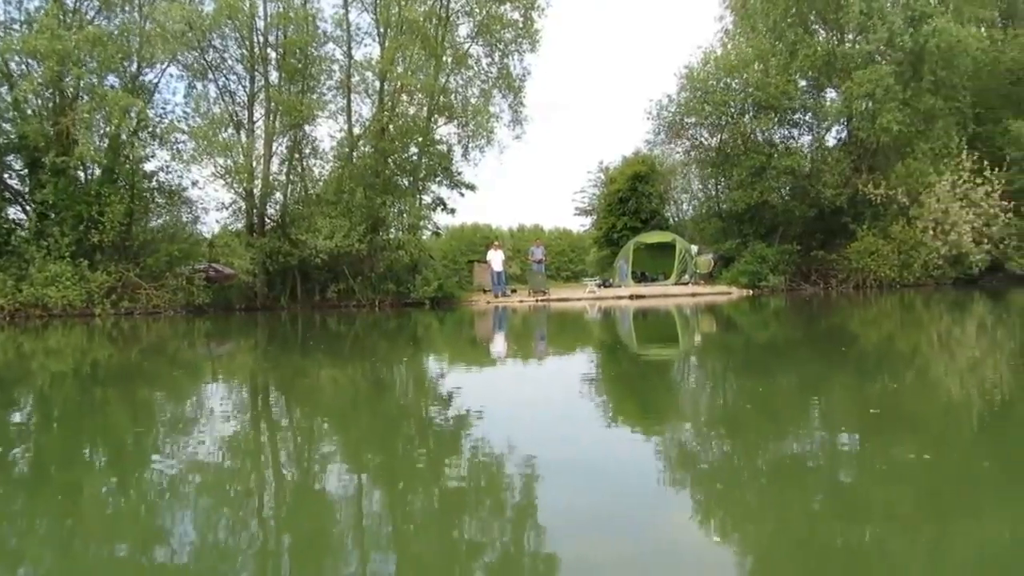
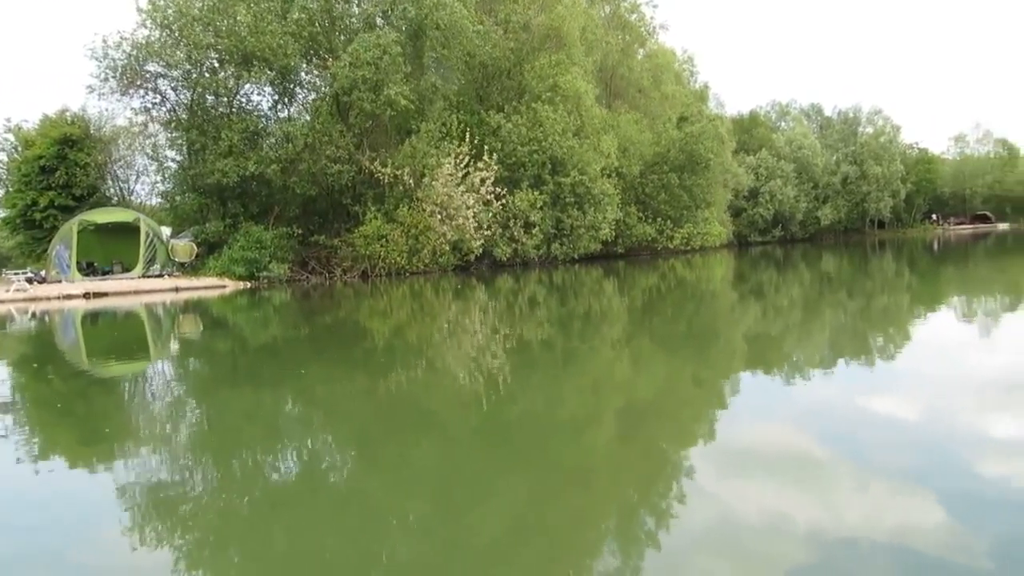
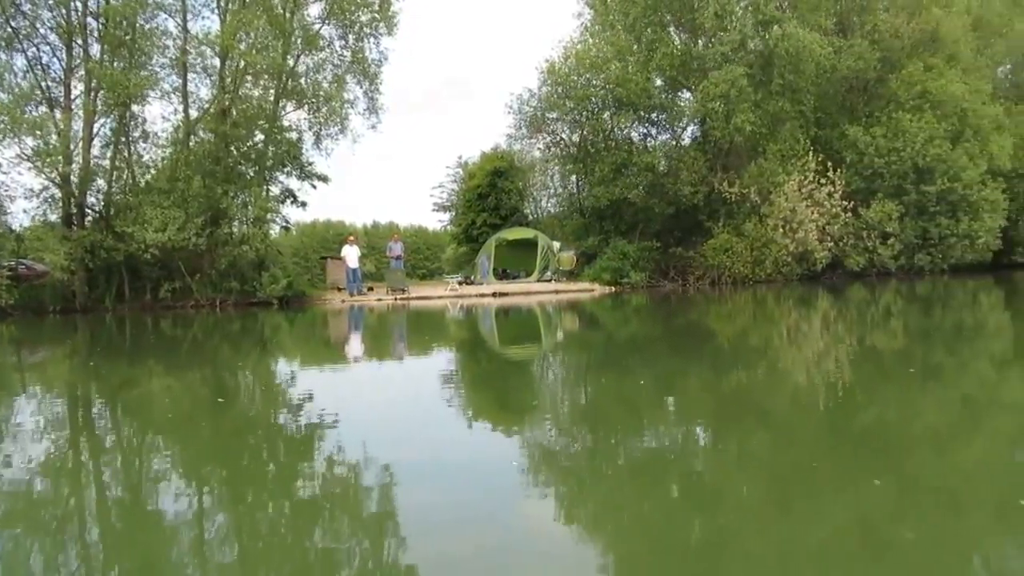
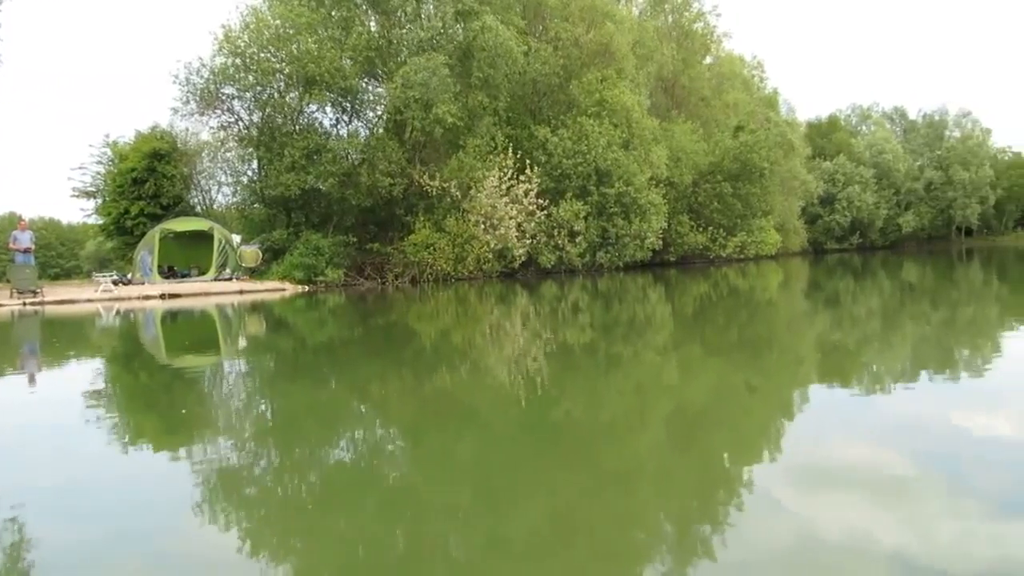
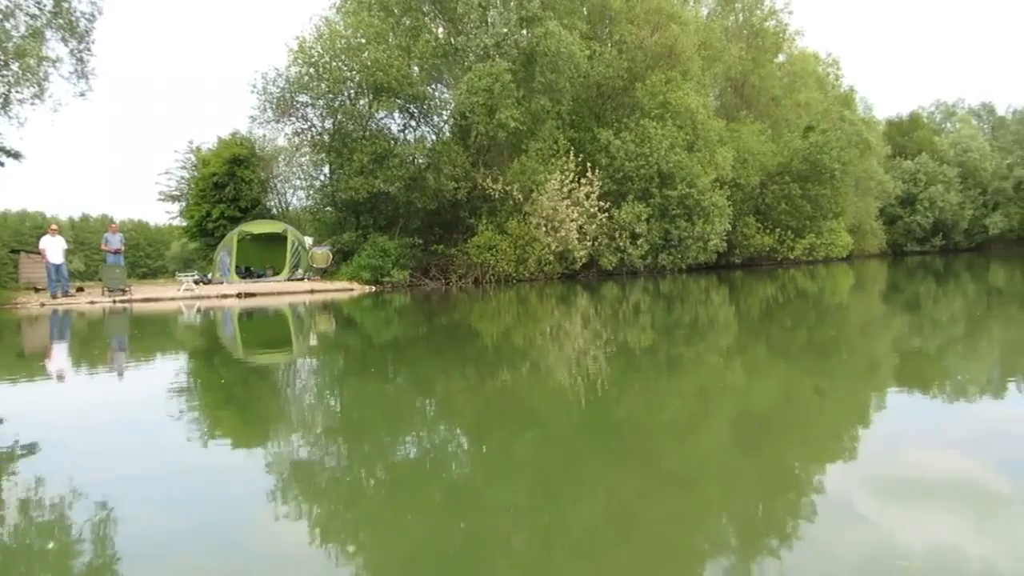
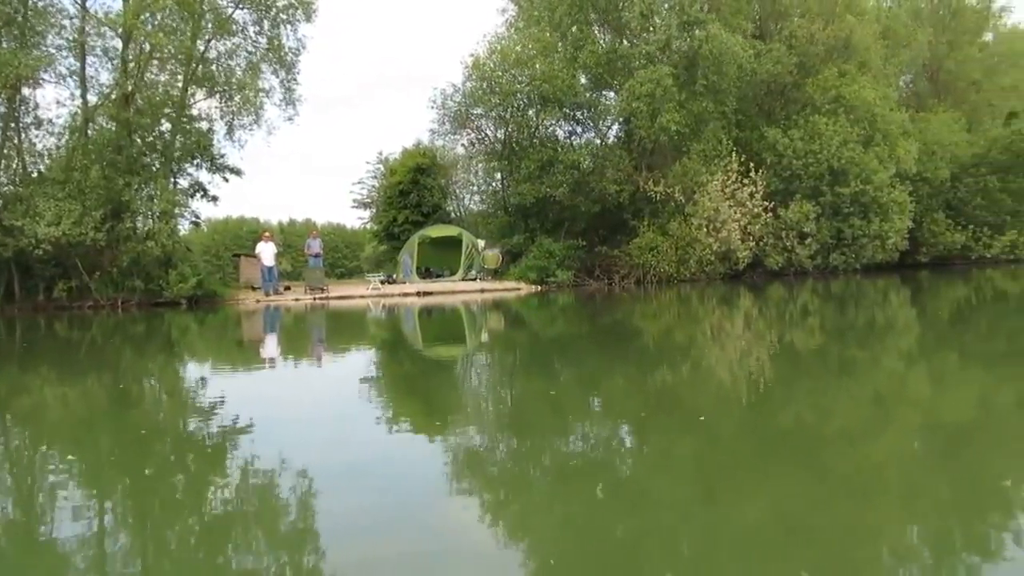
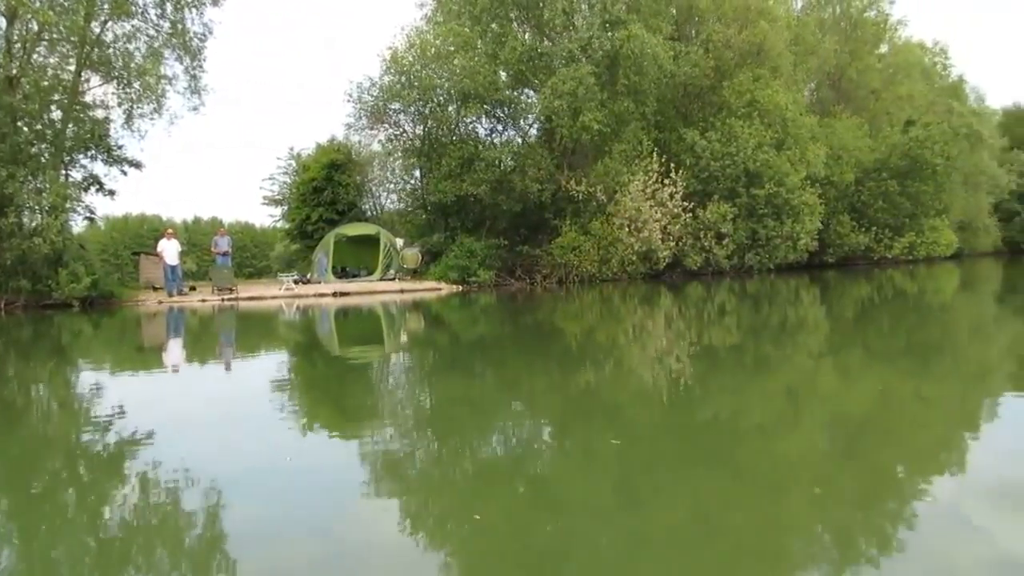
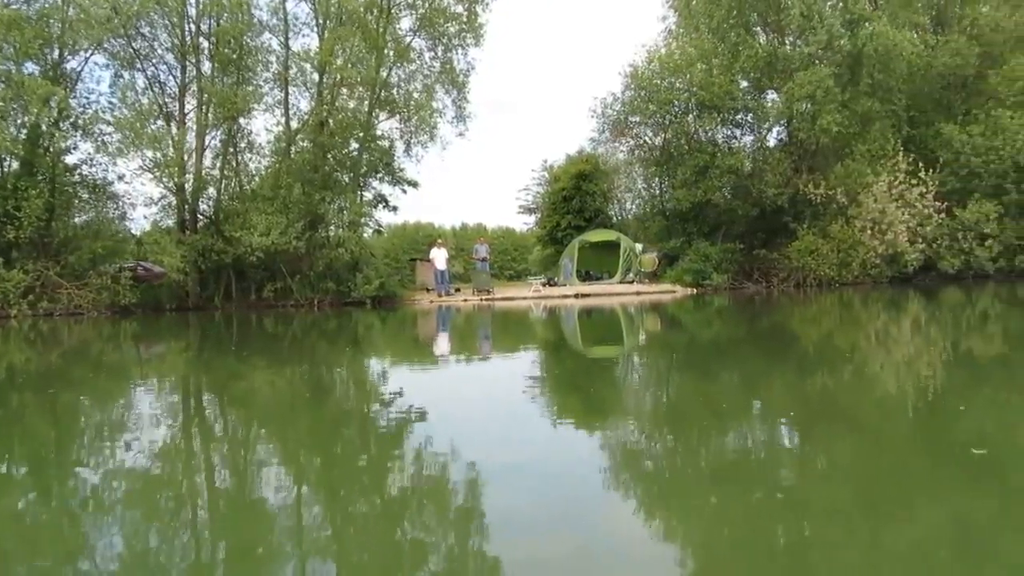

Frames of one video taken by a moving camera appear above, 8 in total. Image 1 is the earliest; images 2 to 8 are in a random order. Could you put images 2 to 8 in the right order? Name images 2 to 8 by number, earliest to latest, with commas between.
8, 3, 6, 7, 5, 4, 2
